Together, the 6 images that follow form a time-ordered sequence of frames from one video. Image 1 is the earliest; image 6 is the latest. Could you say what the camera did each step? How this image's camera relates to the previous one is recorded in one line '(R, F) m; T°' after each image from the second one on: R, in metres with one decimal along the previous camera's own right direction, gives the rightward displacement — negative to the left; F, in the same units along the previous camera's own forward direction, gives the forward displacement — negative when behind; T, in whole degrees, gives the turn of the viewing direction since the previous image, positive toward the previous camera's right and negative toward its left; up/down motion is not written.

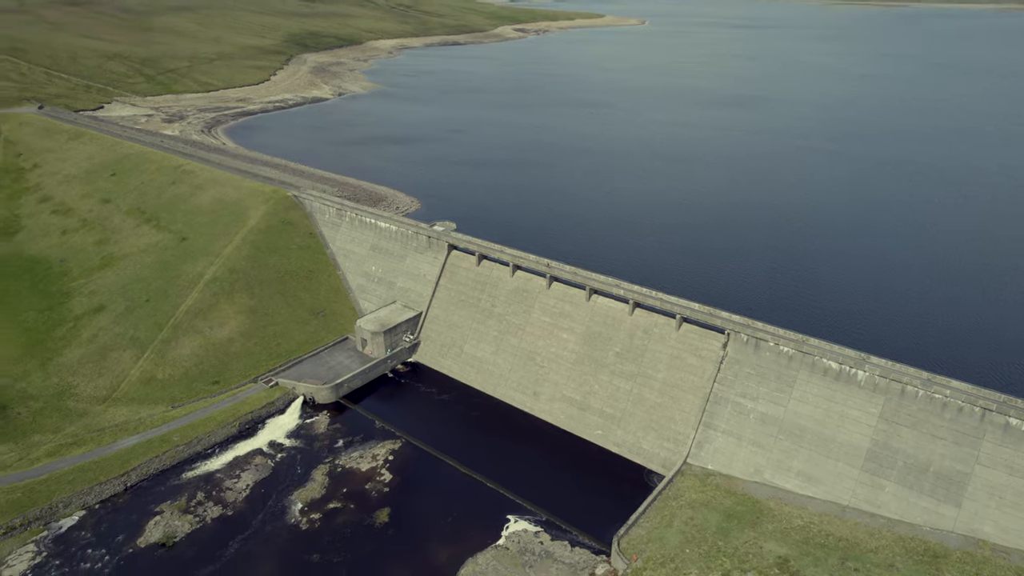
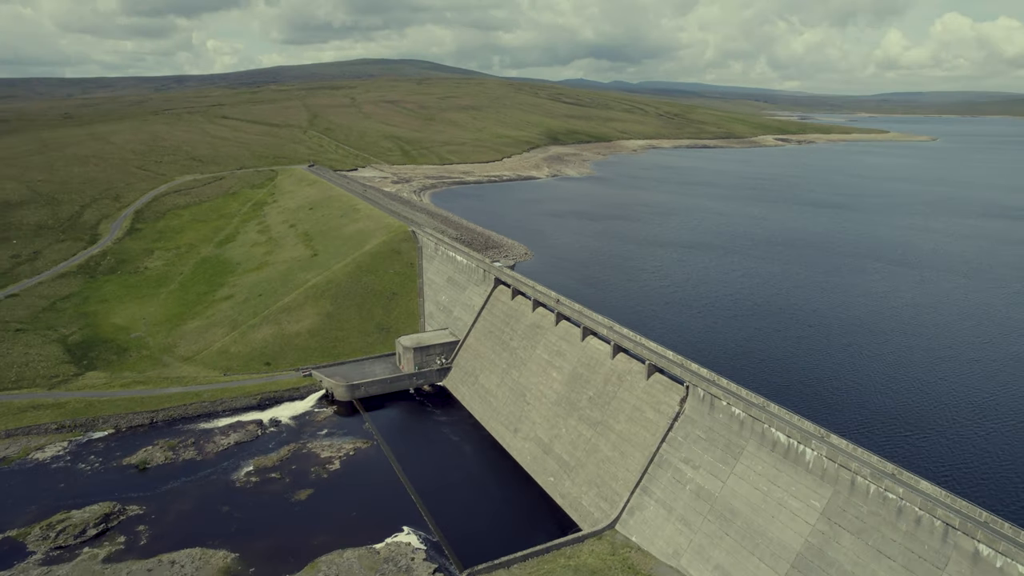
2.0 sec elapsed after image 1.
(+25.5, +7.1) m; -24°
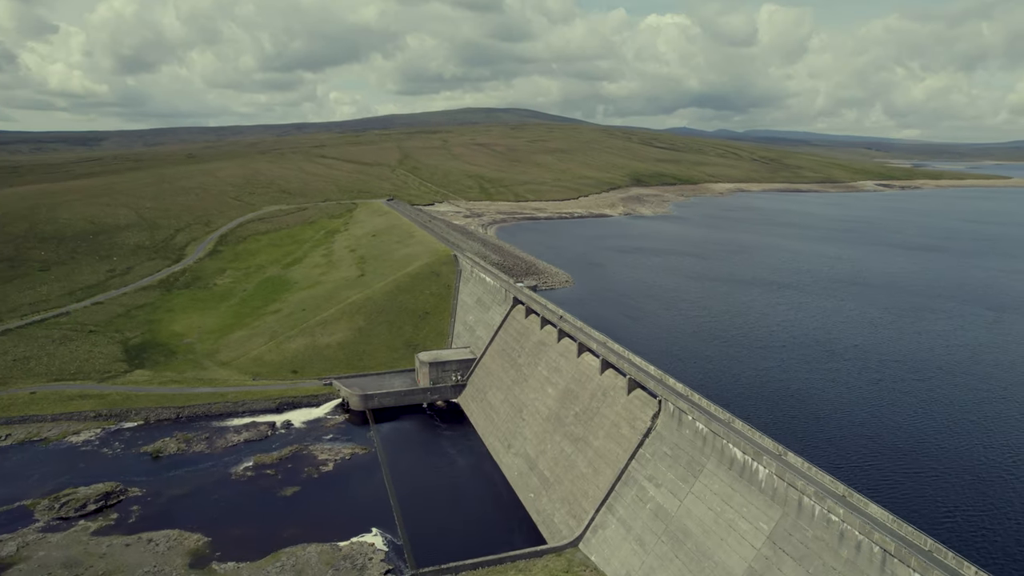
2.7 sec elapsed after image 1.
(+9.1, +1.0) m; -9°
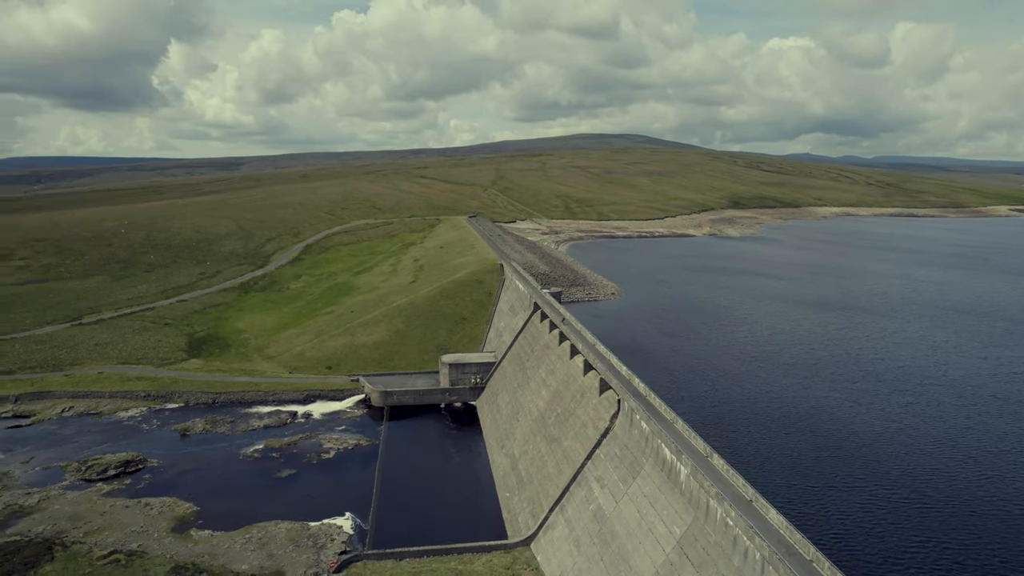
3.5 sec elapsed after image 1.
(+10.3, +1.0) m; -10°
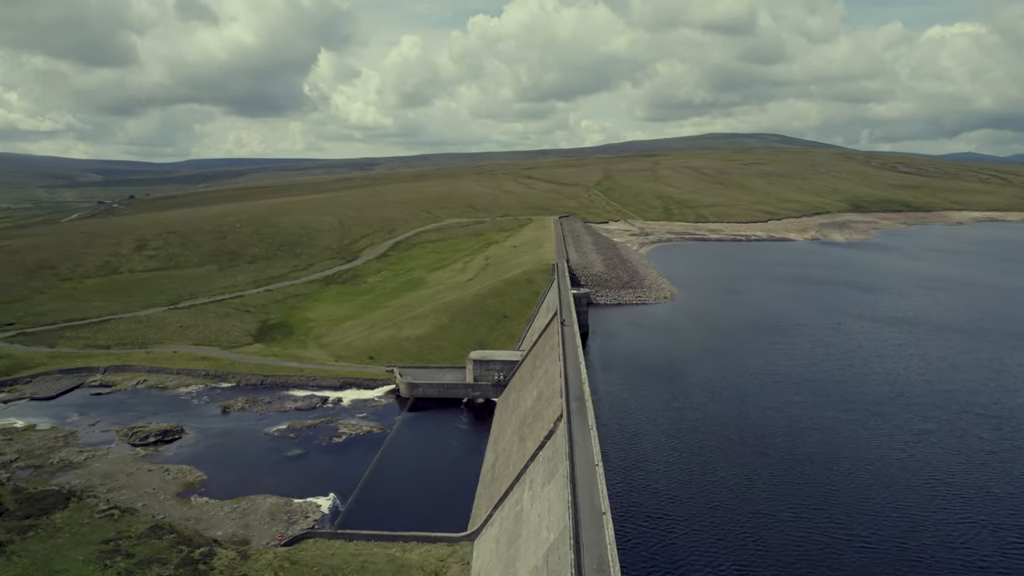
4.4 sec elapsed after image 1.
(+11.7, +0.7) m; -11°
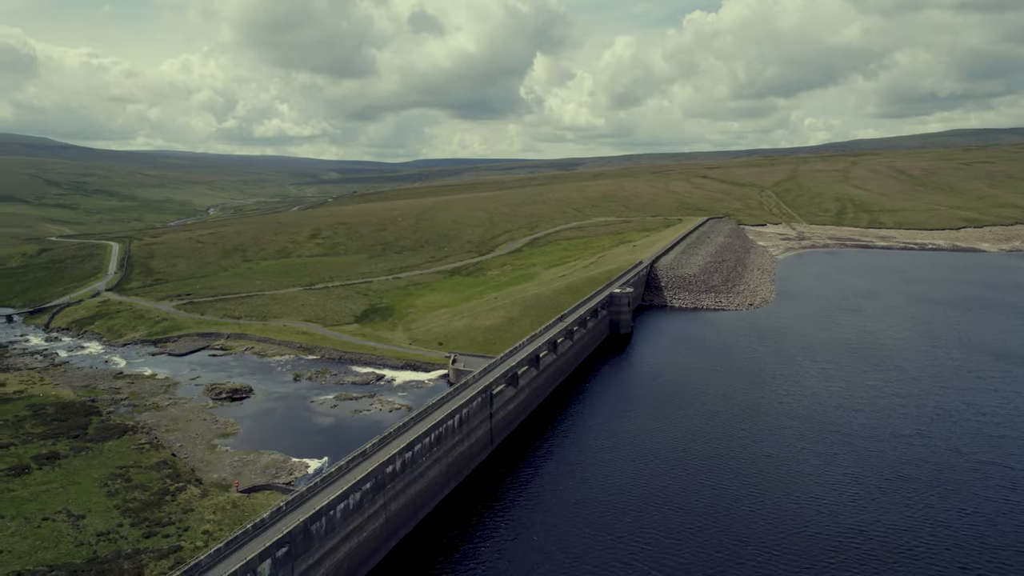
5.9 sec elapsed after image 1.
(+19.0, +2.1) m; -18°
